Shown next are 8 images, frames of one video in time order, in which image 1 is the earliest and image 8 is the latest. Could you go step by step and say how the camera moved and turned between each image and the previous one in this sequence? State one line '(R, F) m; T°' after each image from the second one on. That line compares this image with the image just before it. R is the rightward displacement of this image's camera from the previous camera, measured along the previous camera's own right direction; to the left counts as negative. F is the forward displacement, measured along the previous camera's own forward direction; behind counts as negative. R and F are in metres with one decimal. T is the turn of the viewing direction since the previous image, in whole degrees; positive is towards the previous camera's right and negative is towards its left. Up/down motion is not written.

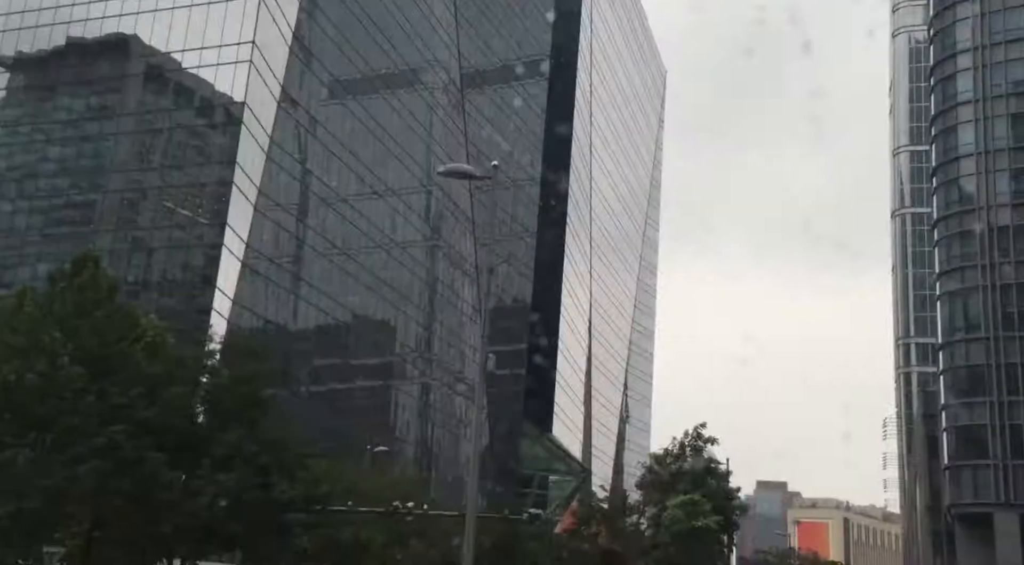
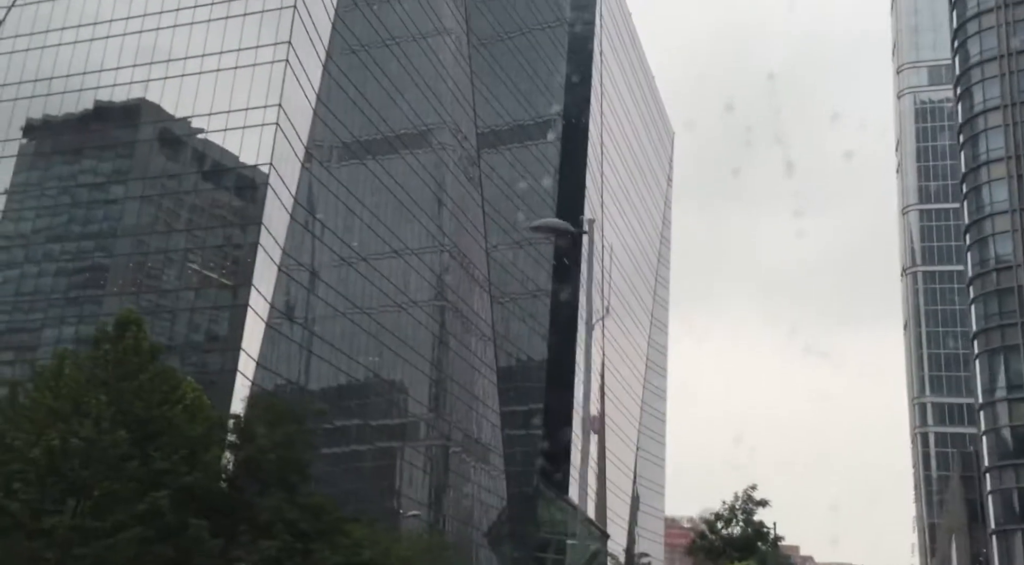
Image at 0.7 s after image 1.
(-1.0, +0.5) m; 0°
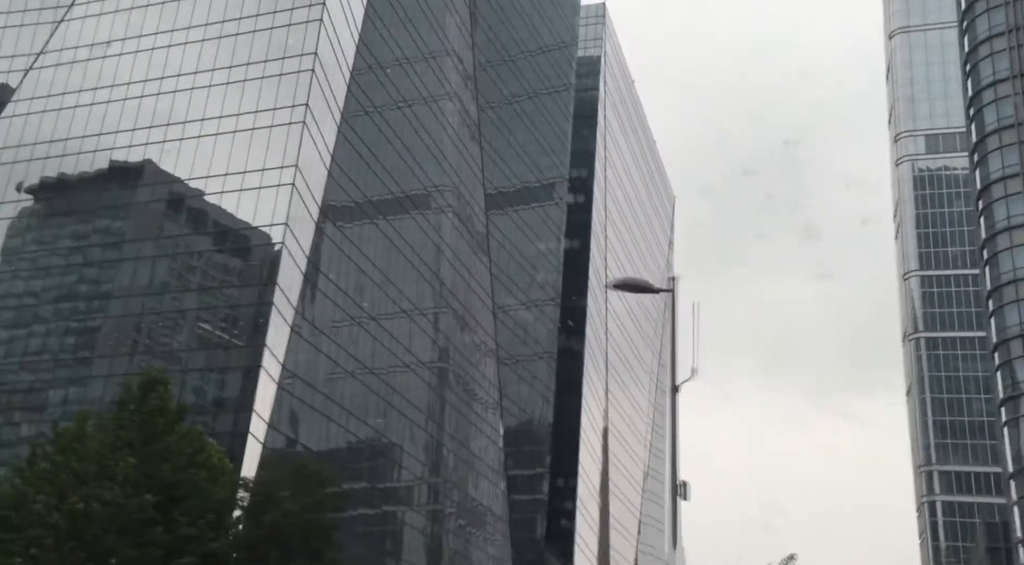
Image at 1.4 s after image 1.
(-0.9, +0.6) m; 0°
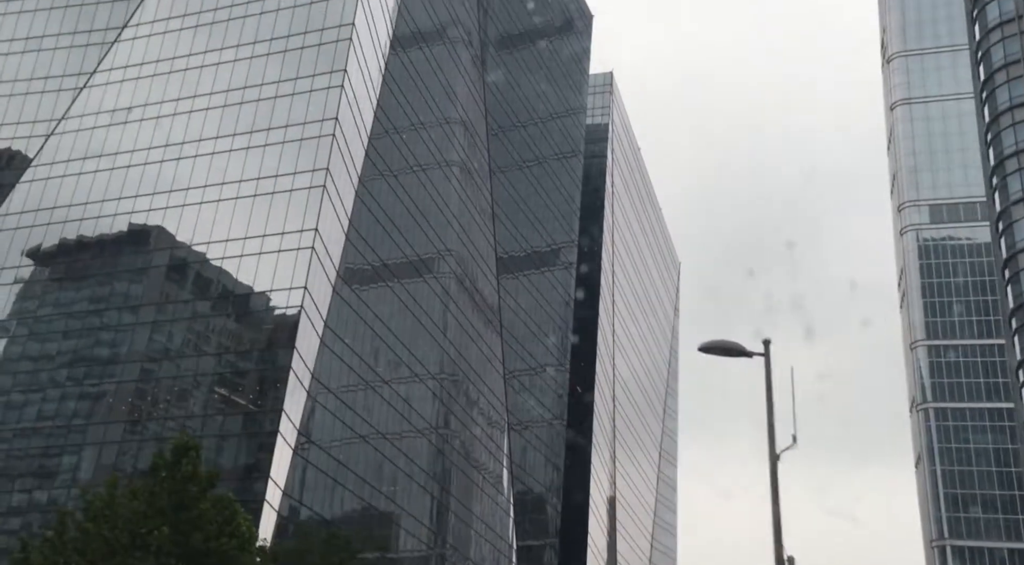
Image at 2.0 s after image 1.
(-0.9, +0.7) m; 0°
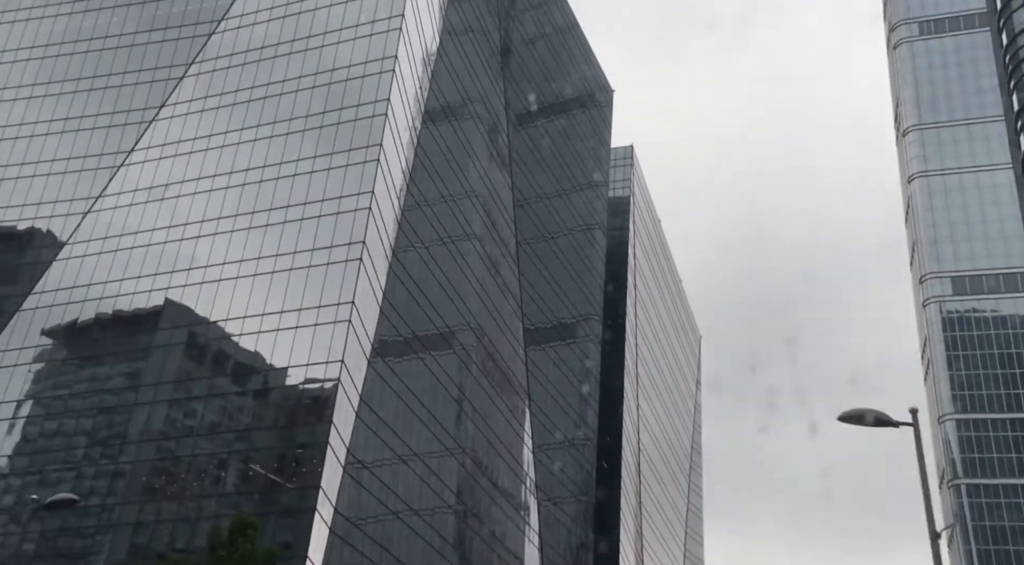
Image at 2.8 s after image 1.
(-1.2, +1.2) m; -1°
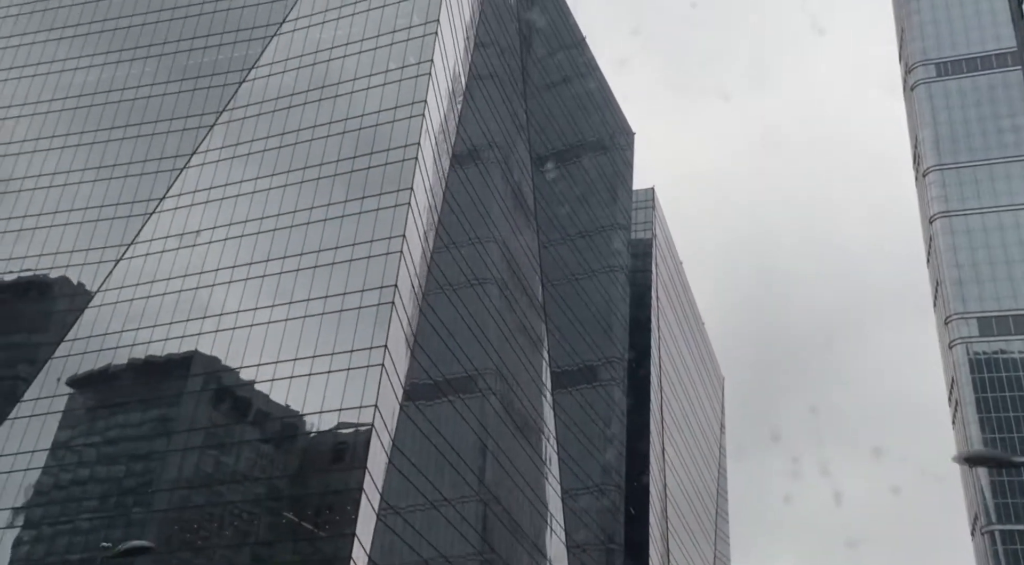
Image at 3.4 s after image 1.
(-0.7, +0.9) m; -1°
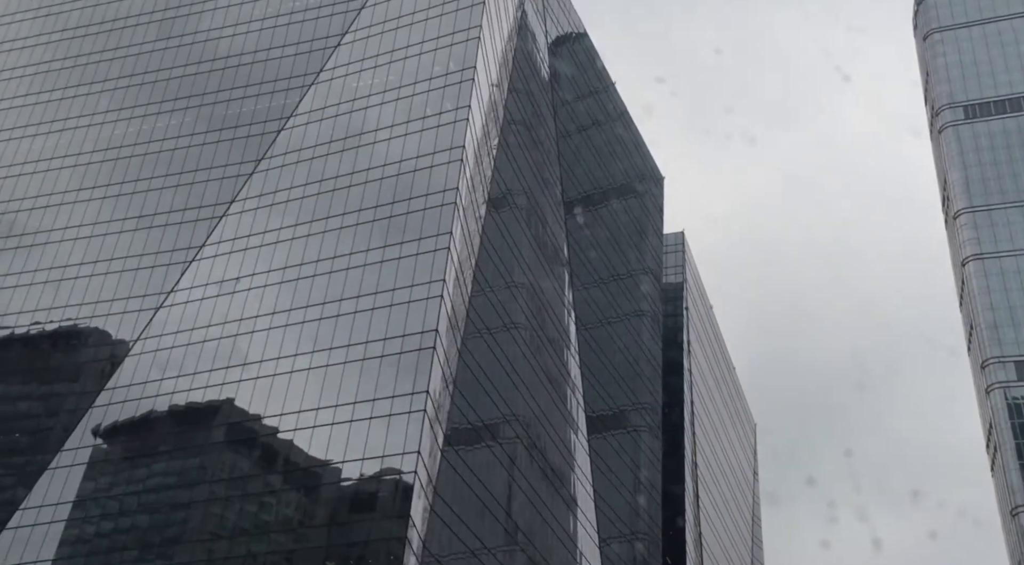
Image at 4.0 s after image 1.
(-0.7, +0.8) m; -1°
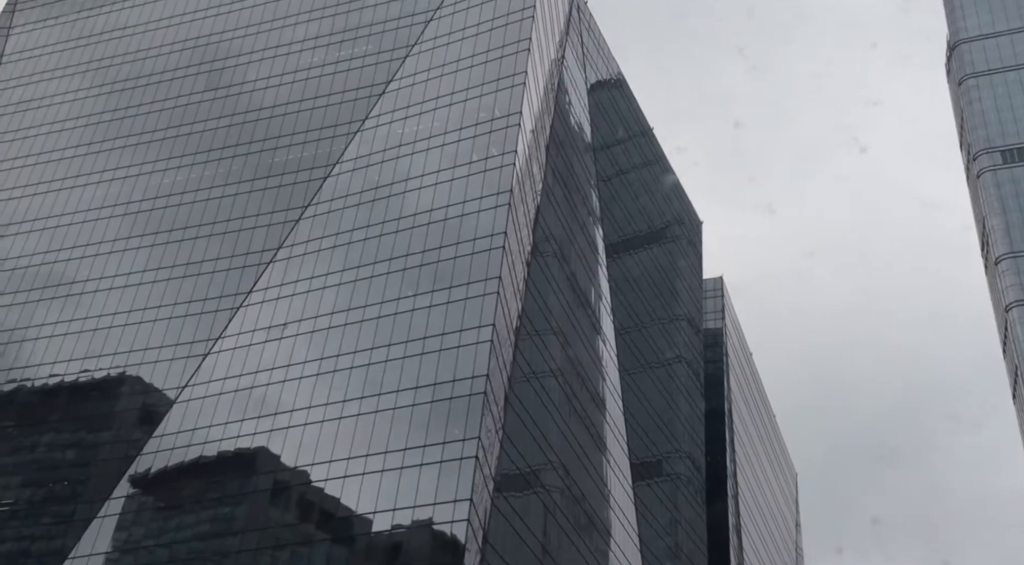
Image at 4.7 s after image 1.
(-0.8, 0.0) m; -2°
